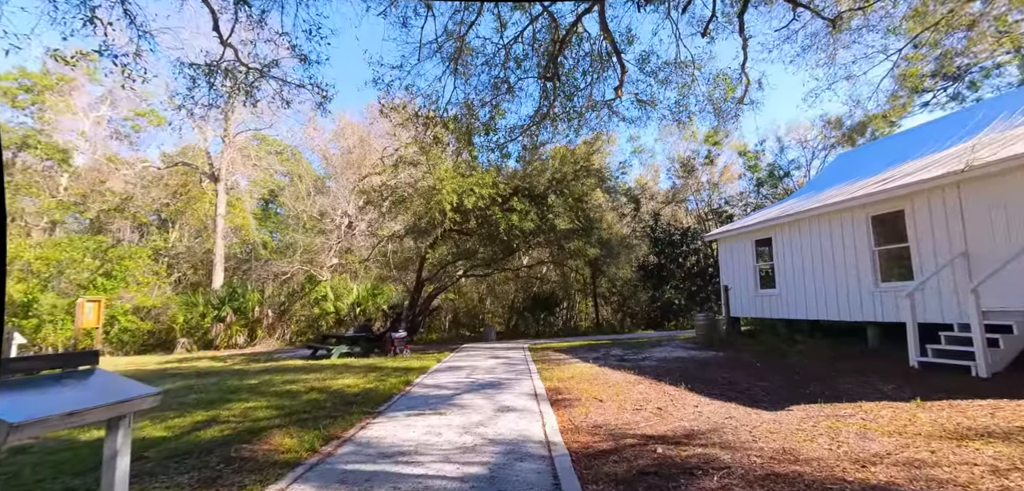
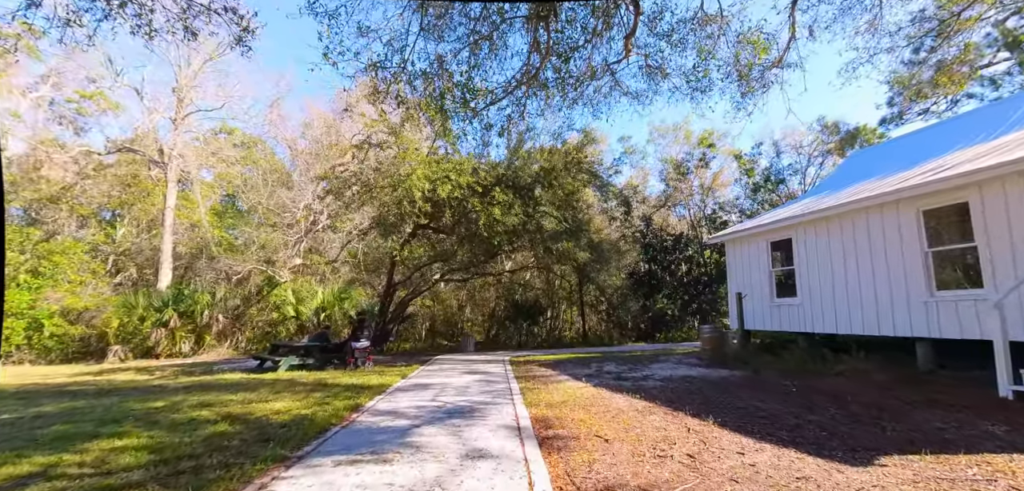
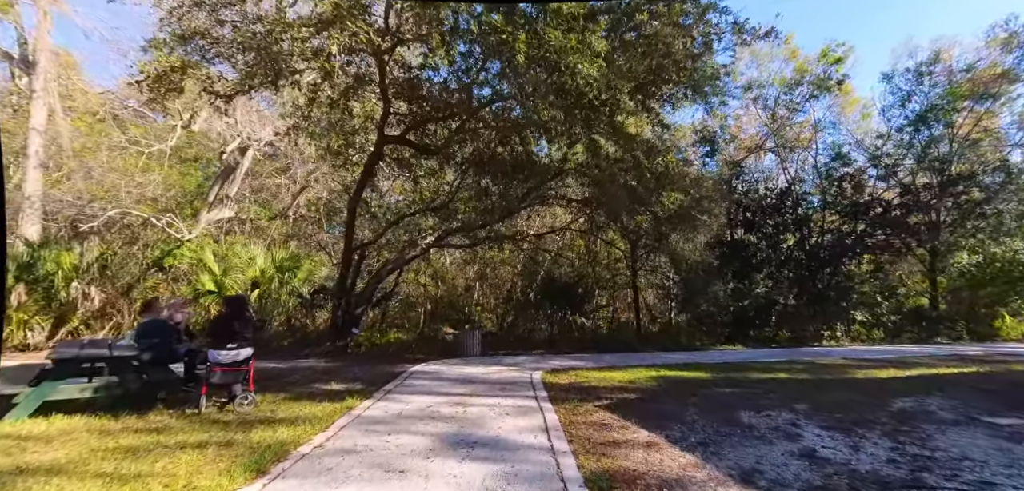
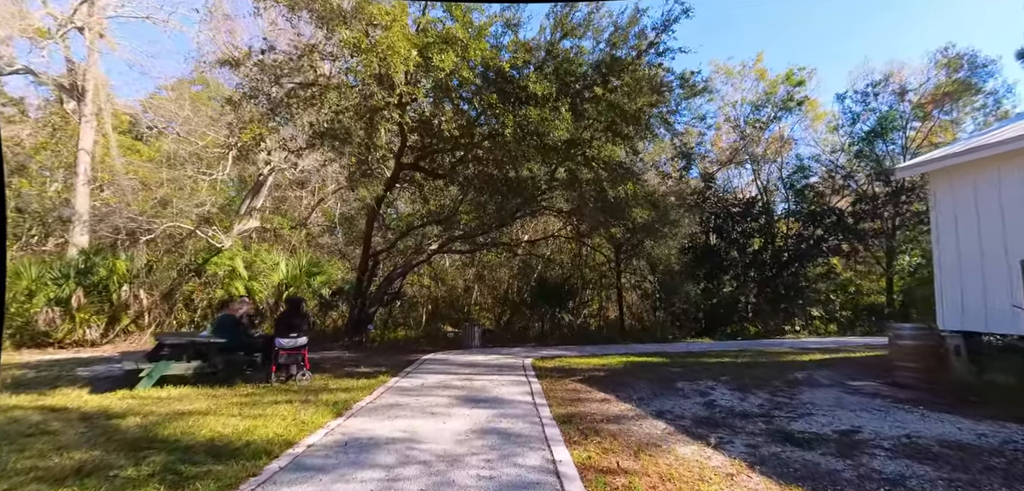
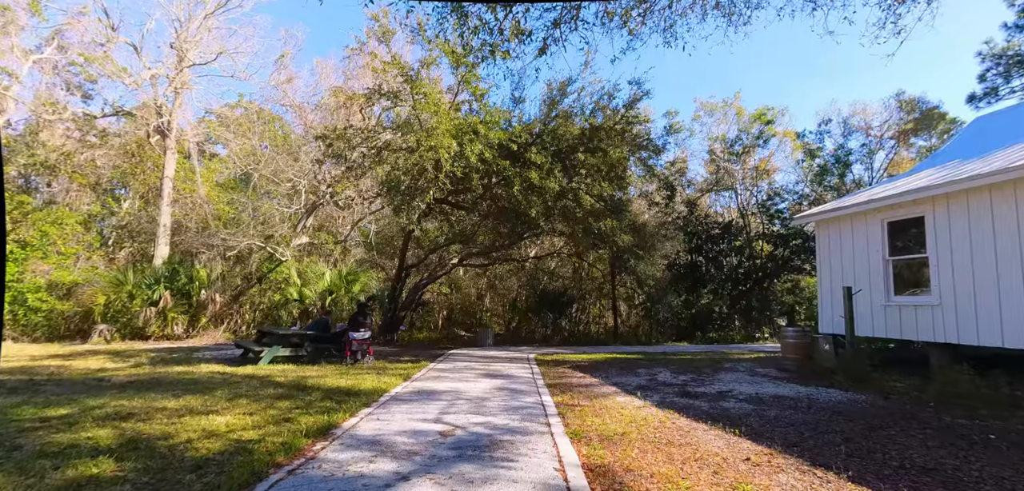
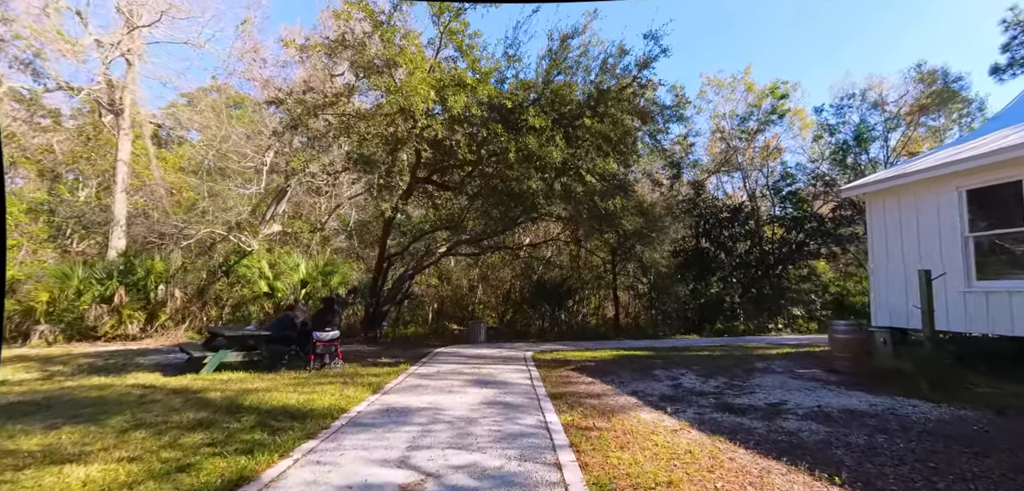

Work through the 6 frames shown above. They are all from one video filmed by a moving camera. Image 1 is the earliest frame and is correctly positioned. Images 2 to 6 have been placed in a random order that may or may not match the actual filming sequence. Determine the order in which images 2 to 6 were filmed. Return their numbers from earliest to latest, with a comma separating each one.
2, 5, 6, 4, 3
